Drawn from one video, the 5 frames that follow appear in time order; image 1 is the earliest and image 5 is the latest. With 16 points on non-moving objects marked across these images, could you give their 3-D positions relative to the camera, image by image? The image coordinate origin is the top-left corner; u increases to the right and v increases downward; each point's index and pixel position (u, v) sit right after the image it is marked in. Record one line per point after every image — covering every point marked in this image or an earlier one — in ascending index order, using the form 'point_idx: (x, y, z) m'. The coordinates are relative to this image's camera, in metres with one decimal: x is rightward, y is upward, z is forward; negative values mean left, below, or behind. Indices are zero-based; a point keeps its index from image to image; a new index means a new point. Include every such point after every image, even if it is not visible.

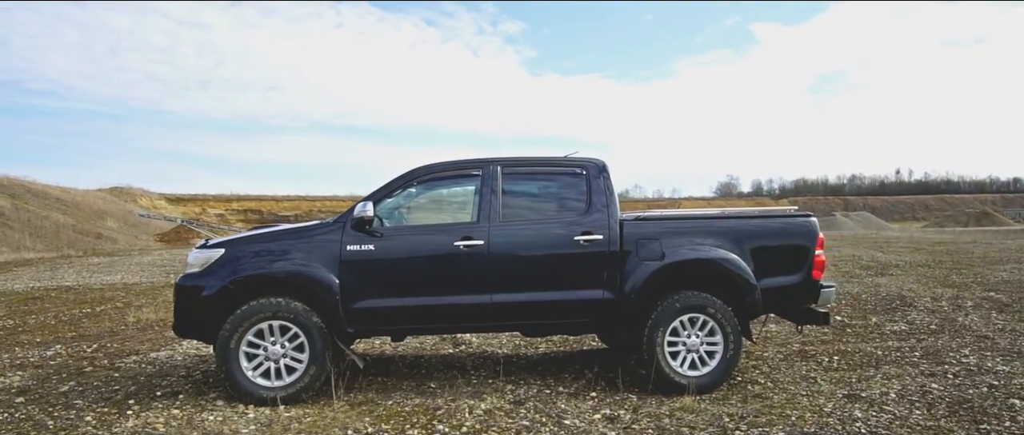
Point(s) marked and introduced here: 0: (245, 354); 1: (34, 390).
0: (-1.8, -0.9, +5.0) m
1: (-3.5, -1.2, +5.2) m
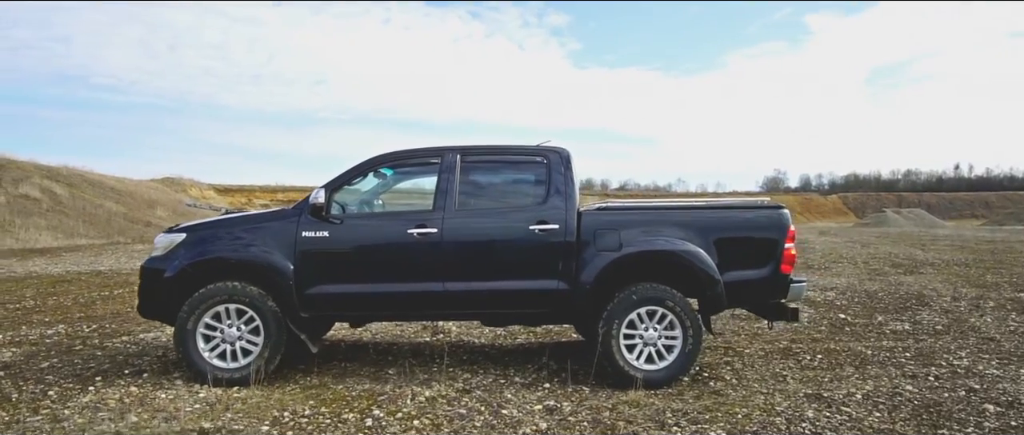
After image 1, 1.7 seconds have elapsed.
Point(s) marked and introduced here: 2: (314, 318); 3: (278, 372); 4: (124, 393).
0: (-2.2, -0.8, +5.2) m
1: (-3.8, -1.1, +5.6) m
2: (-1.5, -0.7, +5.3) m
3: (-1.7, -1.2, +5.4) m
4: (-2.6, -1.2, +4.9) m
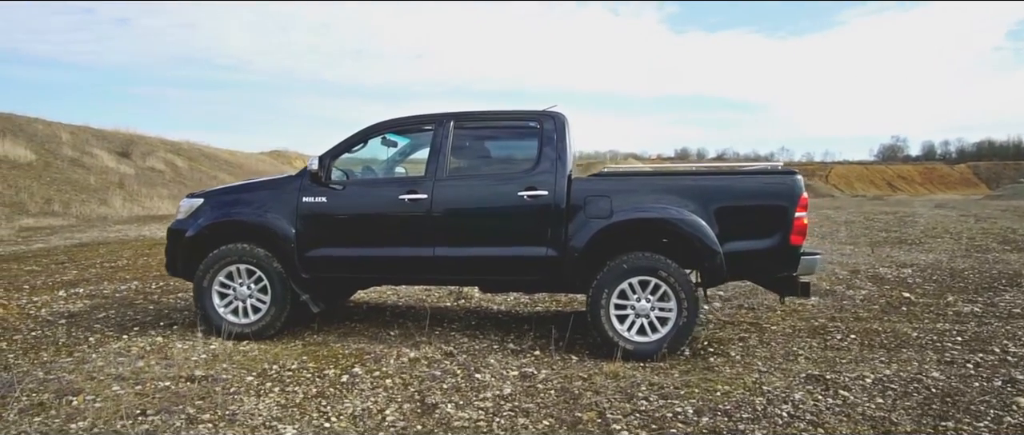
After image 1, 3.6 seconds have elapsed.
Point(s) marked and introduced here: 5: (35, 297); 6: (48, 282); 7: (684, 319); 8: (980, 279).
0: (-2.3, -0.6, +5.6) m
1: (-3.8, -0.8, +6.3) m
2: (-1.5, -0.5, +5.6) m
3: (-1.8, -0.9, +5.7) m
4: (-2.7, -0.9, +5.4) m
5: (-4.6, -0.8, +6.9) m
6: (-4.9, -0.7, +7.7) m
7: (+1.2, -0.7, +5.1) m
8: (+5.1, -0.7, +7.9) m
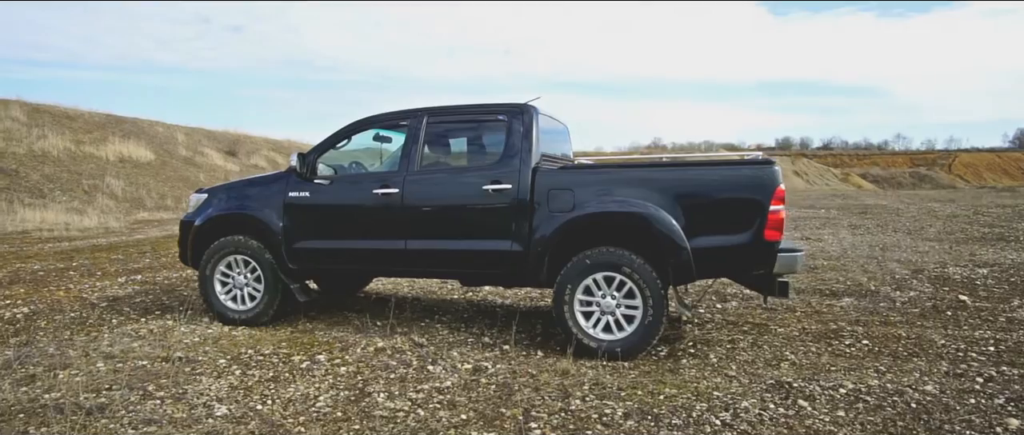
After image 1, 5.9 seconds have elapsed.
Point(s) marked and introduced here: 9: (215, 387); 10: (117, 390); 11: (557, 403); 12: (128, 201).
0: (-2.4, -0.5, +6.0) m
1: (-3.8, -0.8, +6.9) m
2: (-1.7, -0.4, +5.8) m
3: (-1.9, -0.8, +6.0) m
4: (-2.9, -0.9, +5.9) m
5: (-4.4, -0.7, +7.7) m
6: (-4.6, -0.6, +8.5) m
7: (+0.9, -0.7, +4.9) m
8: (+5.3, -0.6, +6.8) m
9: (-1.9, -1.1, +4.6) m
10: (-2.4, -1.1, +4.5) m
11: (+0.3, -1.1, +4.2) m
12: (-7.6, +0.3, +14.3) m
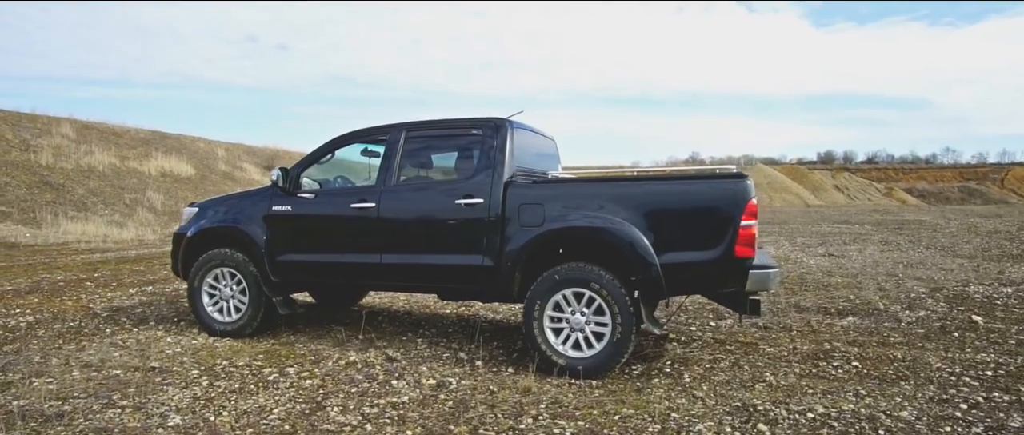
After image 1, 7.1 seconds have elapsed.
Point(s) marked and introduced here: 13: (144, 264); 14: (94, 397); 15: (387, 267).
0: (-2.6, -0.6, +6.1) m
1: (-3.8, -0.9, +7.1) m
2: (-1.8, -0.5, +5.9) m
3: (-2.0, -0.9, +6.1) m
4: (-3.0, -1.0, +6.1) m
5: (-4.4, -0.8, +8.0) m
6: (-4.6, -0.8, +8.8) m
7: (+0.7, -0.8, +4.7) m
8: (+5.2, -0.8, +6.4) m
9: (-2.1, -1.2, +4.6) m
10: (-2.7, -1.1, +4.6) m
11: (0.0, -1.2, +4.1) m
12: (-7.1, +0.1, +14.8) m
13: (-5.1, -0.6, +10.1) m
14: (-2.6, -1.1, +4.6) m
15: (-0.9, -0.4, +5.5) m
